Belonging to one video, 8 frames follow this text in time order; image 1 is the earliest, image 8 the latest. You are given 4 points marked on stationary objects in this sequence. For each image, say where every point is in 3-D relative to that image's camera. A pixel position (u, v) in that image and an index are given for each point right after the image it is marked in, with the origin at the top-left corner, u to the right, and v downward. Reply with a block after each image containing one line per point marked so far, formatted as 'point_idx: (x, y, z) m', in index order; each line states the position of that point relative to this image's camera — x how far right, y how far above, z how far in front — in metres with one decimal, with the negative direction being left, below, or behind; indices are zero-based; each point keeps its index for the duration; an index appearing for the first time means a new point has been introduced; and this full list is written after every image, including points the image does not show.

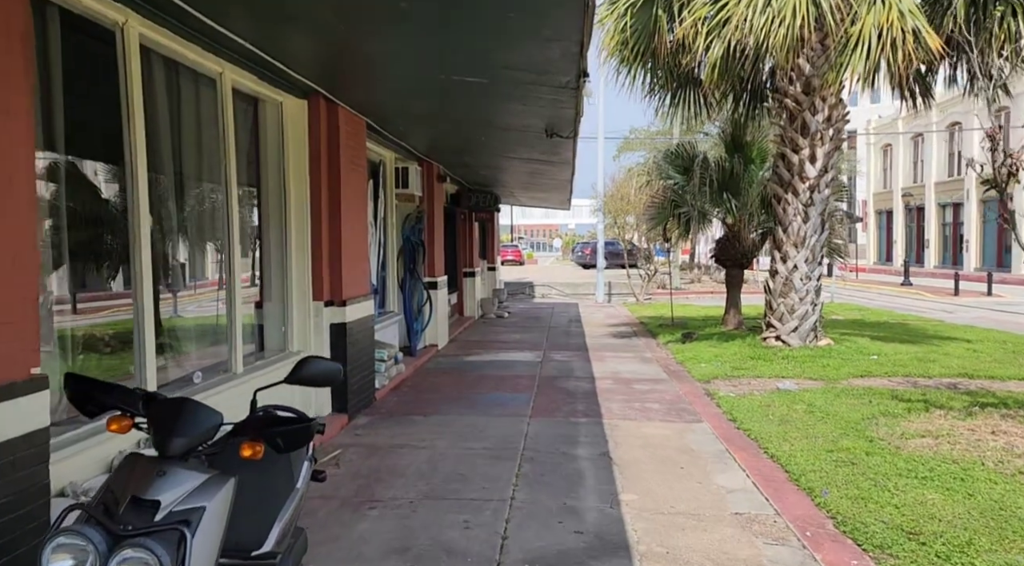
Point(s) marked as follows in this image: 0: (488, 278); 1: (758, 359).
0: (-0.6, +0.1, +19.3) m
1: (+3.2, -1.0, +9.7) m
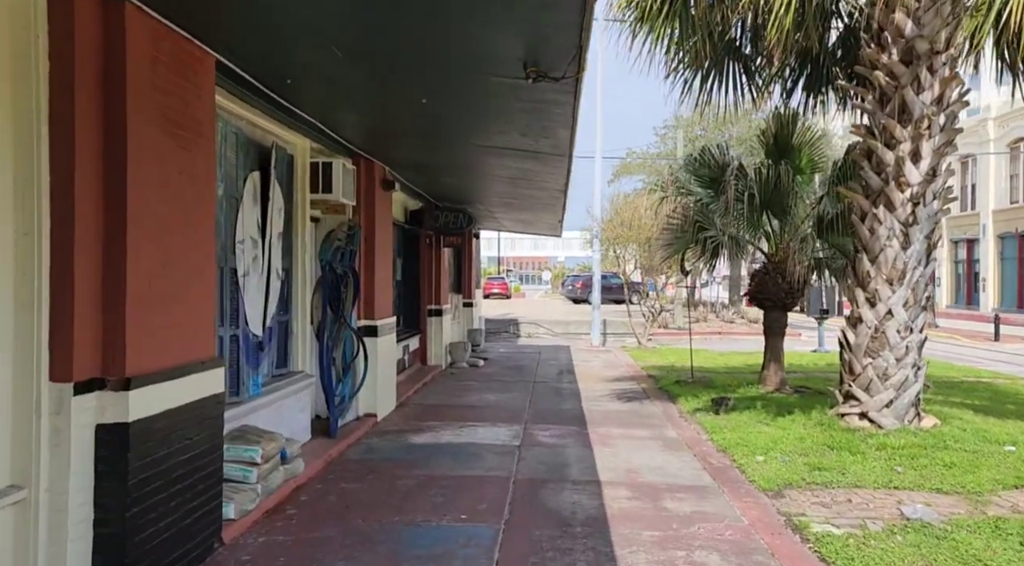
0: (-1.1, -0.7, +16.2) m
1: (+2.9, -1.5, +6.6) m
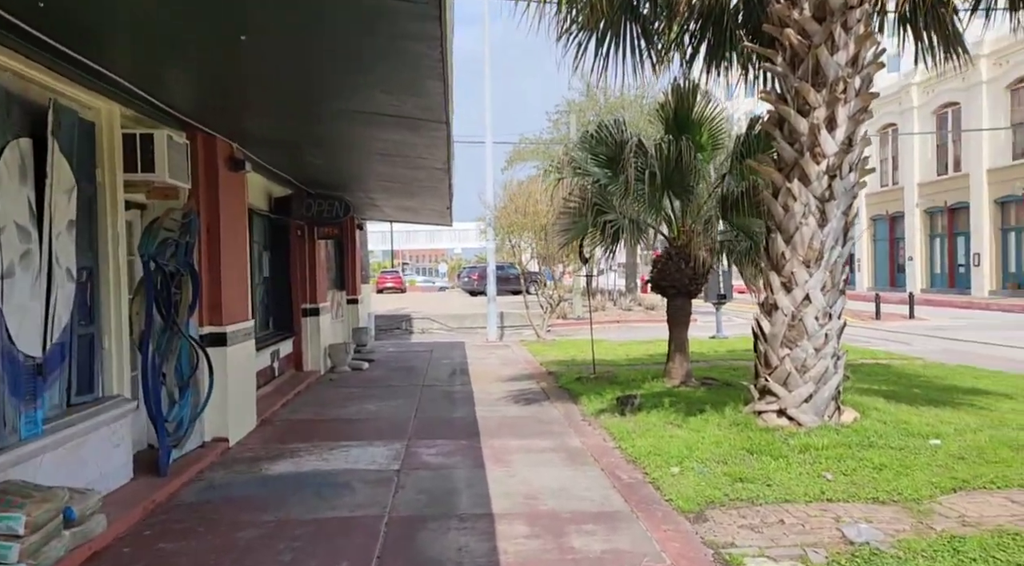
0: (-3.2, -0.6, +14.8) m
1: (+2.0, -1.3, +5.9) m
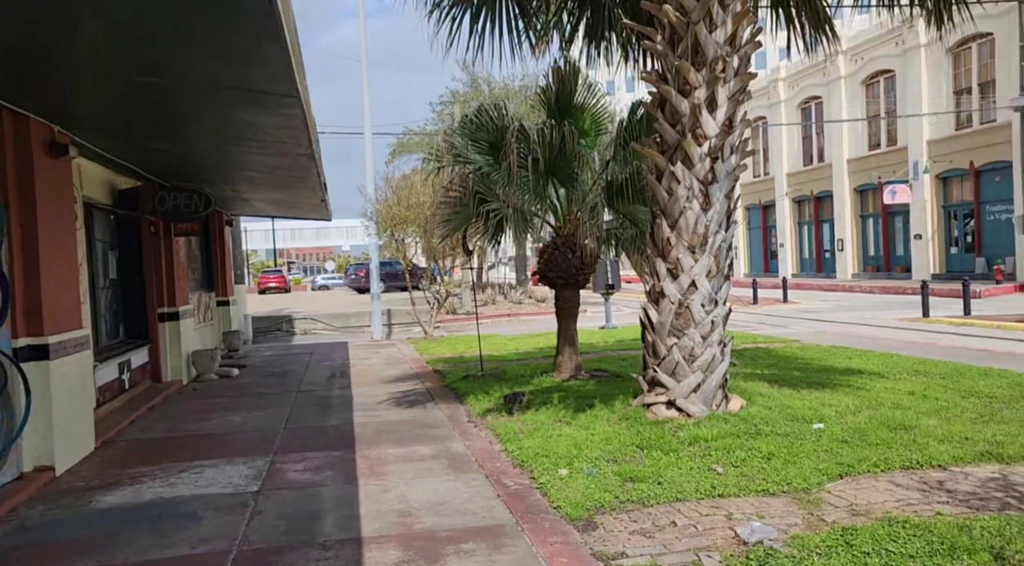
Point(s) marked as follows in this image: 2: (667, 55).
0: (-5.4, -0.6, +13.7) m
1: (+1.1, -1.3, +5.6) m
2: (+1.3, +1.9, +6.2) m
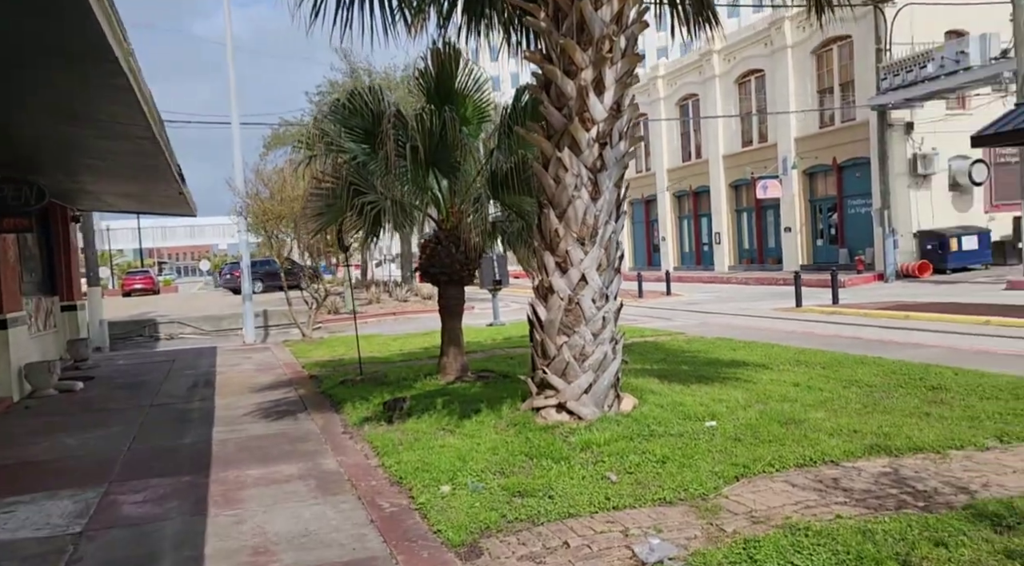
0: (-7.3, -0.6, +12.3) m
1: (+0.2, -1.2, +5.2) m
2: (+0.3, +1.9, +5.8) m
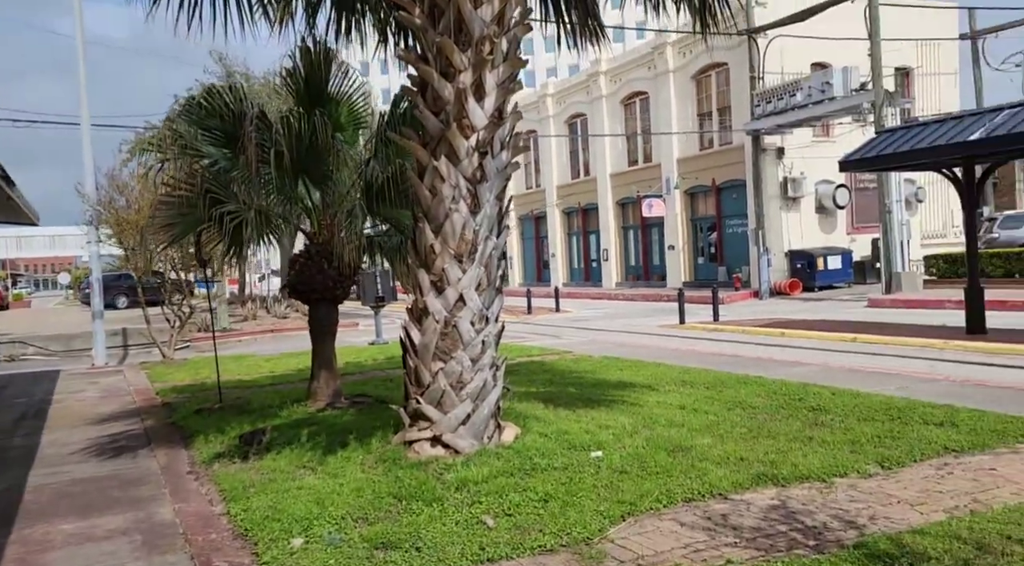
0: (-9.1, -0.9, +10.6) m
1: (-0.6, -1.4, +4.7) m
2: (-0.6, +1.8, +5.3) m
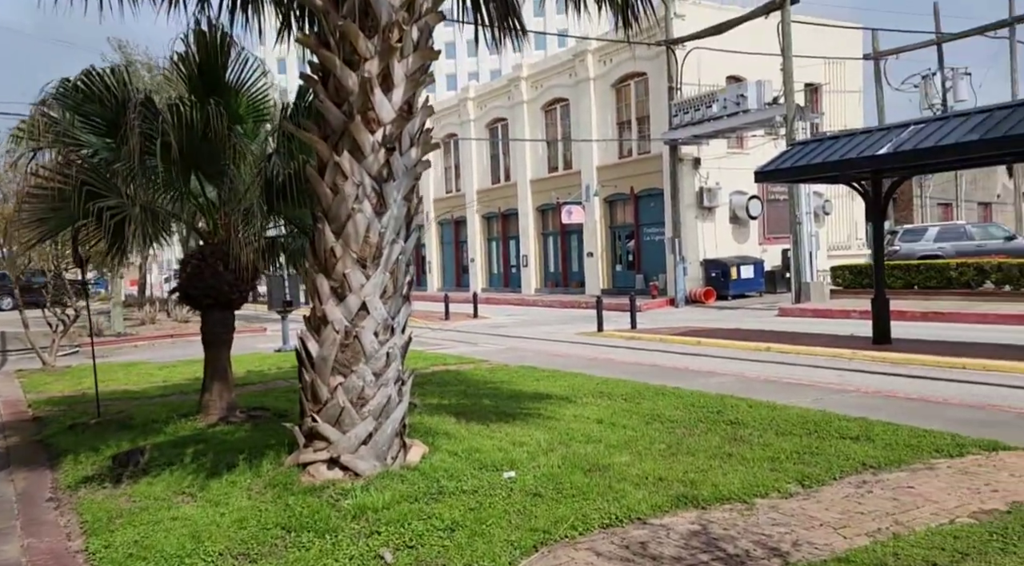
0: (-10.2, -0.8, +9.2) m
1: (-1.1, -1.4, +4.2) m
2: (-1.2, +1.7, +4.9) m
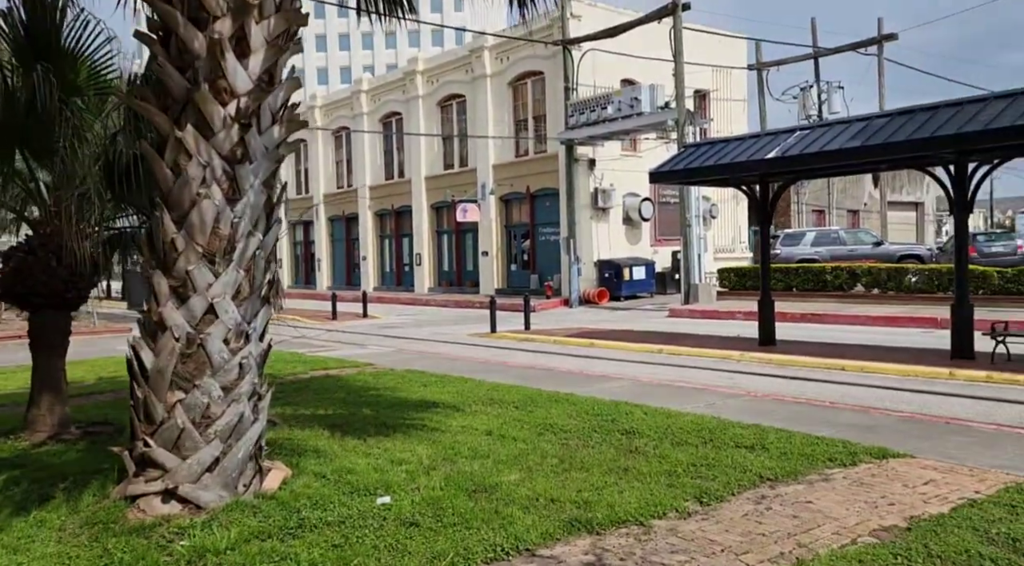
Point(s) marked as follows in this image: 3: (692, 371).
0: (-11.4, -0.7, +7.2) m
1: (-1.7, -1.4, +3.4) m
2: (-1.9, +1.7, +4.1) m
3: (+2.8, -1.3, +11.7) m
